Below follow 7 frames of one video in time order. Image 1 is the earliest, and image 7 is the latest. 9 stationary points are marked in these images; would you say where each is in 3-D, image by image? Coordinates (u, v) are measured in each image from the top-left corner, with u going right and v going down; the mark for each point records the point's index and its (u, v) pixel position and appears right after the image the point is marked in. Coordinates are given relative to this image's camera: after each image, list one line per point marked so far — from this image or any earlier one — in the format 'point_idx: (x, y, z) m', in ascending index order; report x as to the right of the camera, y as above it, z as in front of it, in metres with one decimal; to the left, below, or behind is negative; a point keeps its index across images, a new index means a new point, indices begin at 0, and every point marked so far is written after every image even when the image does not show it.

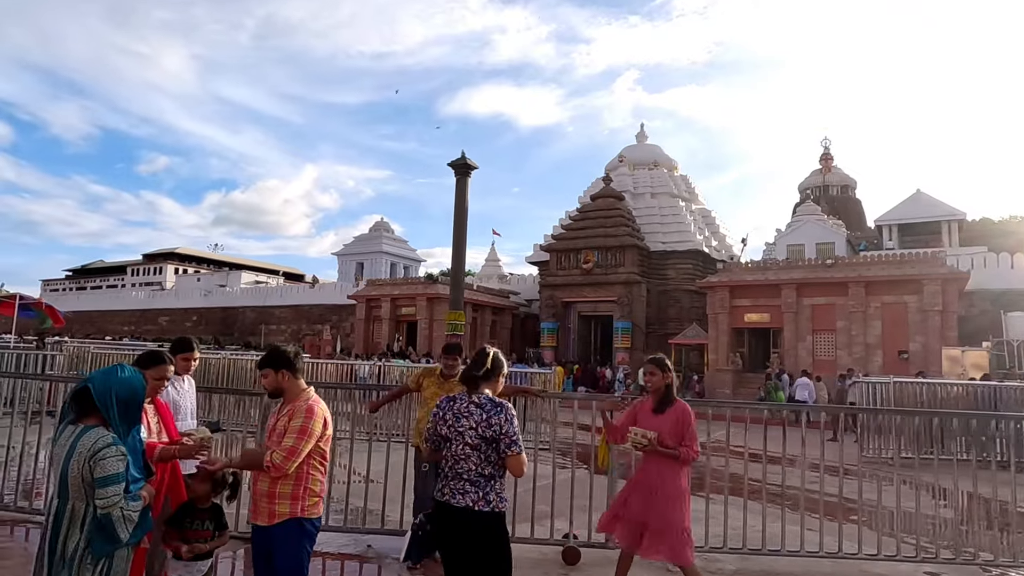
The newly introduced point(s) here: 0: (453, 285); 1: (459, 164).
0: (-1.7, +0.1, +19.2) m
1: (-1.5, +3.6, +19.5) m
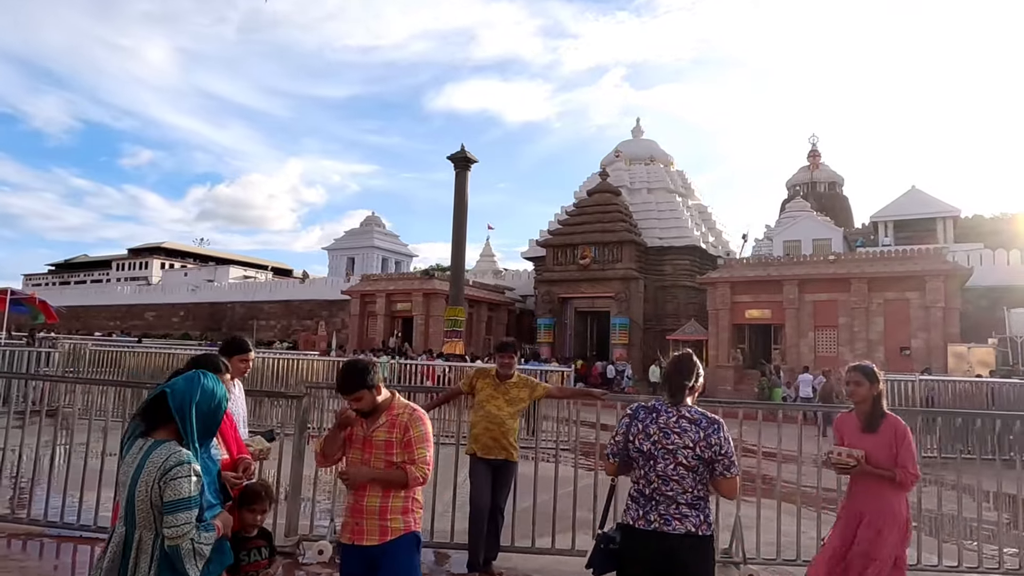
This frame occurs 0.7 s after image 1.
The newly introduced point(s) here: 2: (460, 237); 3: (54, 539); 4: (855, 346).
0: (-1.6, +0.2, +18.9) m
1: (-1.5, +3.7, +19.2) m
2: (-1.5, +1.5, +19.3) m
3: (-2.7, -1.5, +3.9) m
4: (+9.7, -1.7, +19.2) m
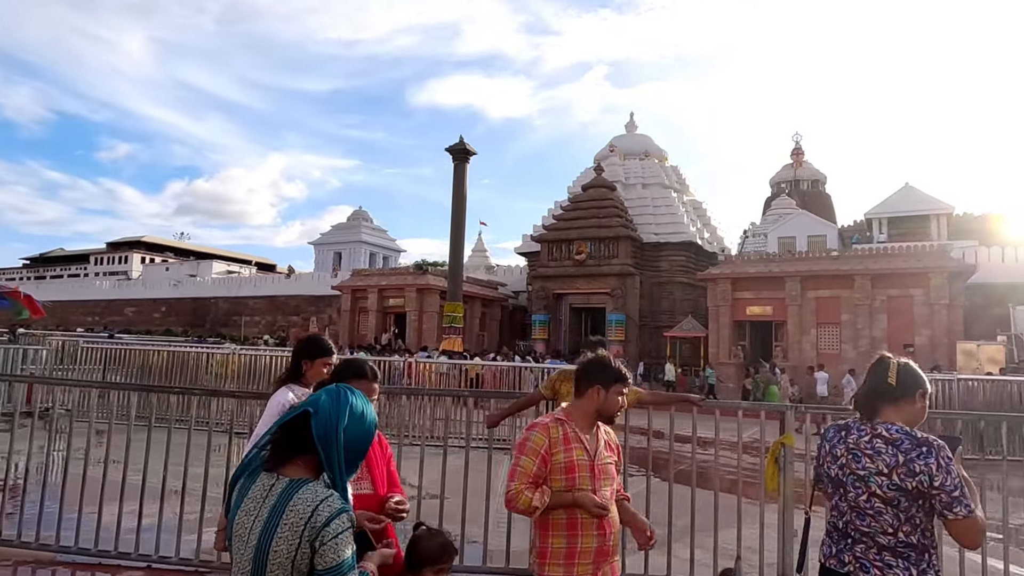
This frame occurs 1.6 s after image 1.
0: (-1.6, +0.3, +18.4) m
1: (-1.5, +3.9, +18.7) m
2: (-1.5, +1.6, +18.8) m
3: (-2.3, -1.4, +3.4) m
4: (+9.7, -1.6, +19.0) m
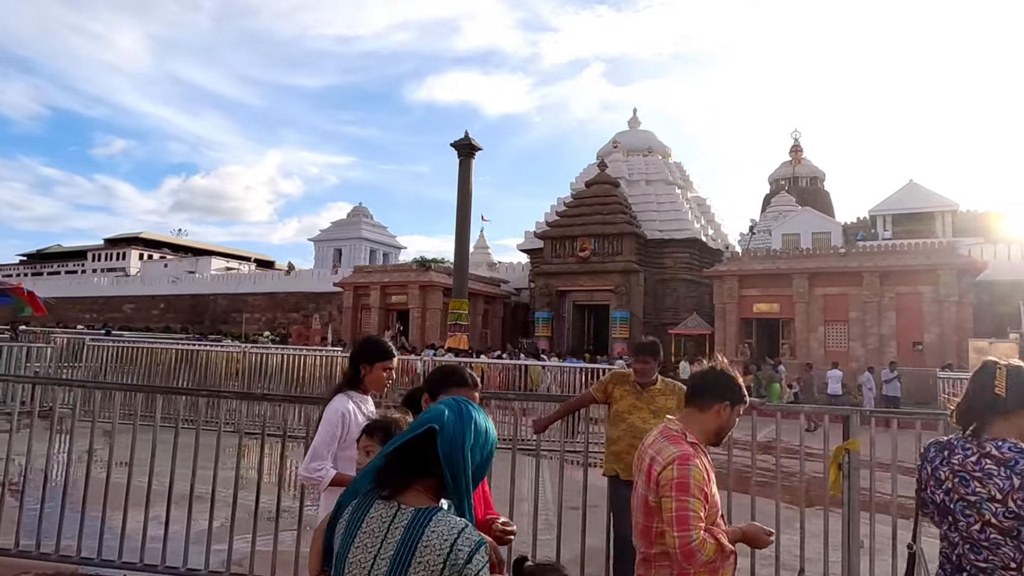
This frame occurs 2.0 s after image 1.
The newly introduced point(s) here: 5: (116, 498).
0: (-1.5, +0.4, +18.2) m
1: (-1.3, +3.9, +18.5) m
2: (-1.3, +1.7, +18.7) m
3: (-2.1, -1.4, +3.3) m
4: (+9.9, -1.5, +18.9) m
5: (-3.2, -1.7, +5.5) m
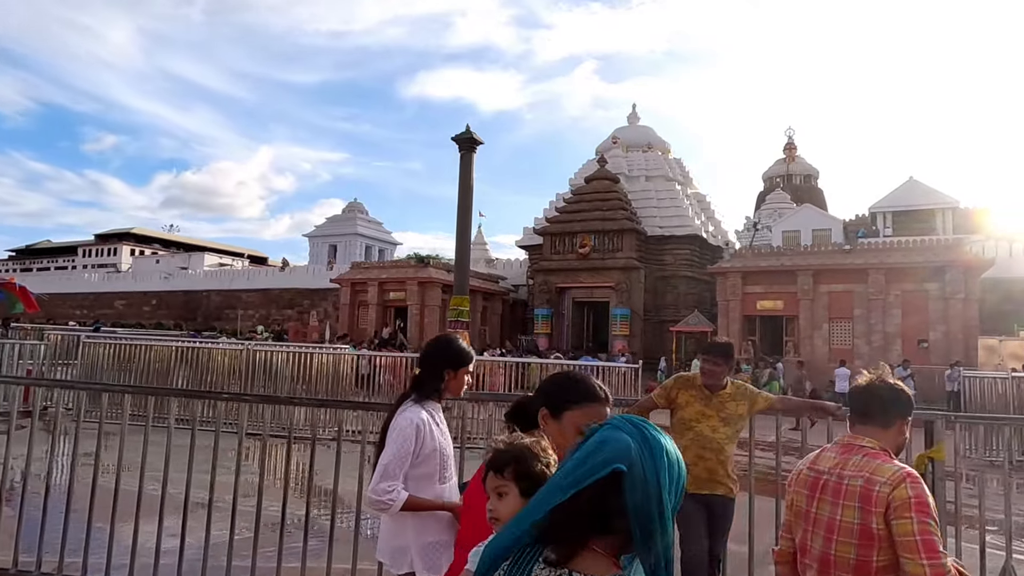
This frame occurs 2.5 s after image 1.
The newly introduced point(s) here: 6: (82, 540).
0: (-1.4, +0.5, +17.9) m
1: (-1.3, +4.0, +18.2) m
2: (-1.3, +1.8, +18.3) m
3: (-1.9, -1.4, +3.0) m
4: (+9.9, -1.4, +18.7) m
5: (-3.1, -1.7, +5.2) m
6: (-2.8, -1.6, +4.4) m
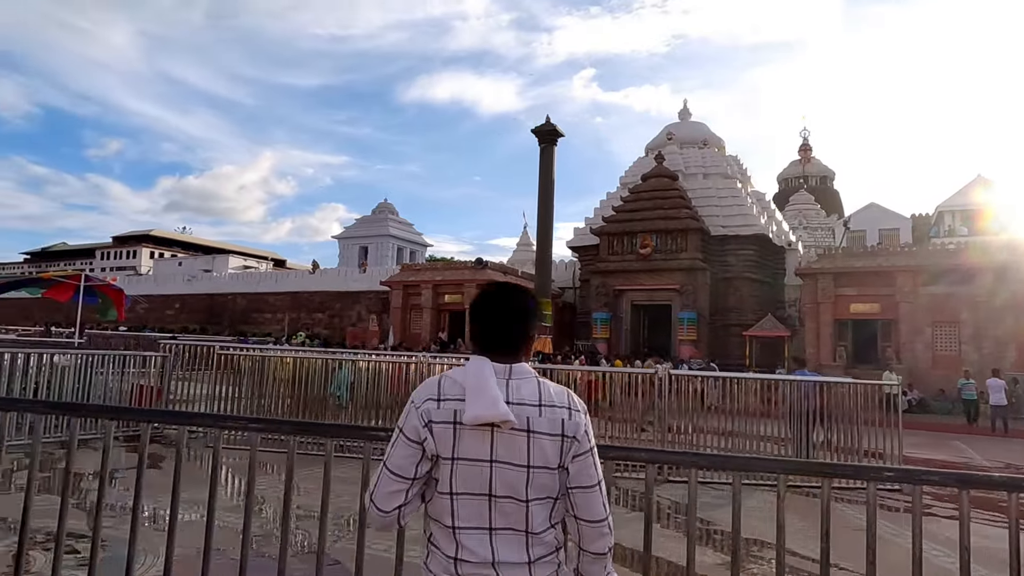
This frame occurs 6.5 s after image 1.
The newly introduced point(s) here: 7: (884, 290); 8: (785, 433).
0: (+0.8, +0.5, +16.7) m
1: (+0.9, +4.0, +17.0) m
2: (+0.9, +1.7, +17.1) m
3: (+0.2, -1.4, +1.7) m
4: (+12.1, -1.5, +17.5) m
5: (-0.9, -1.7, +4.0) m
6: (-0.7, -1.6, +3.2) m
7: (+10.3, 0.0, +18.6) m
8: (+3.3, -1.7, +8.0) m
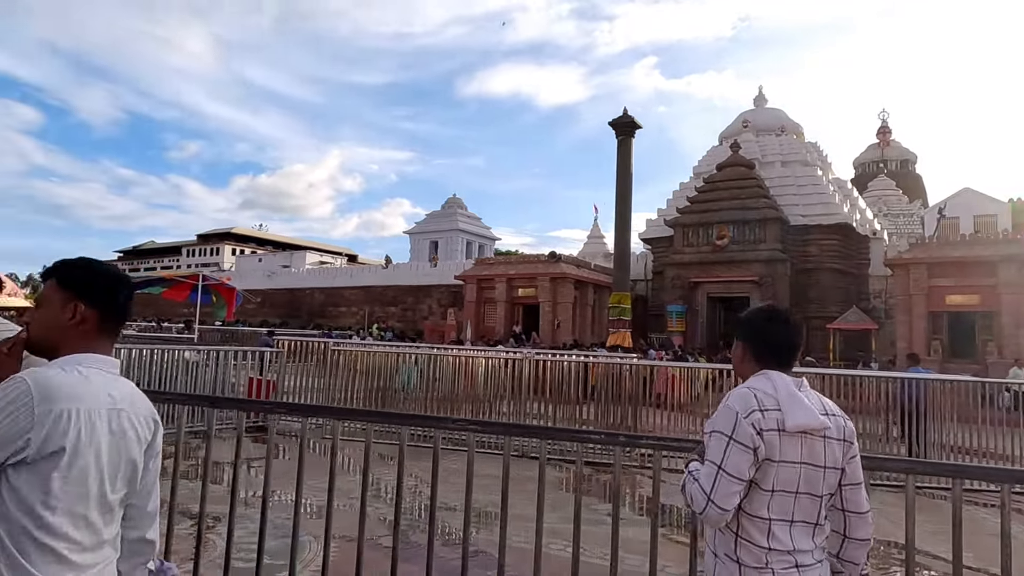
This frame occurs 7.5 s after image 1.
0: (+2.7, +0.6, +16.6) m
1: (+2.8, +4.1, +16.8) m
2: (+2.8, +1.9, +17.0) m
3: (+0.8, -1.4, +1.8) m
4: (+14.1, -1.2, +16.3) m
5: (-0.2, -1.7, +4.1) m
6: (0.0, -1.6, +3.3) m
7: (+12.3, +0.2, +17.7) m
8: (+4.4, -1.6, +7.7) m
